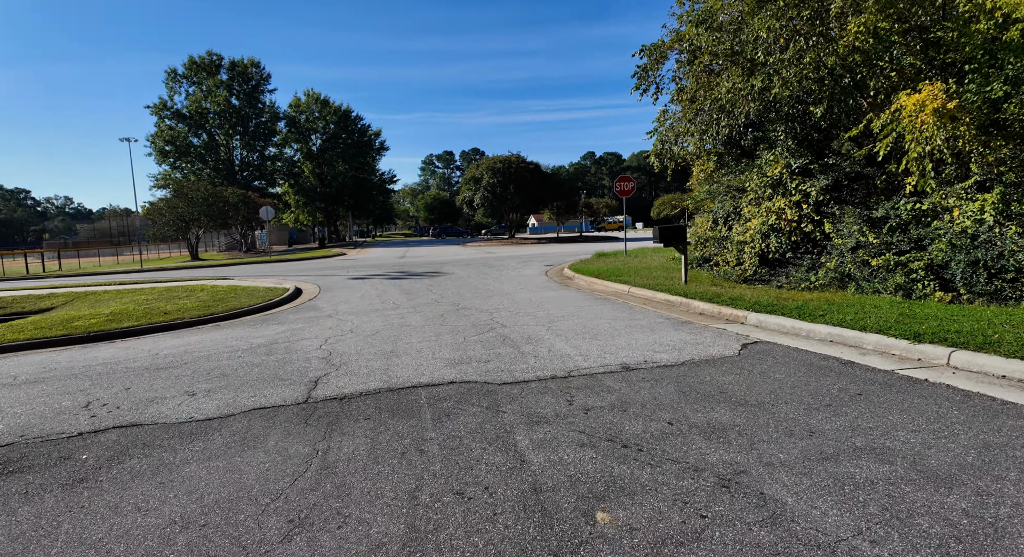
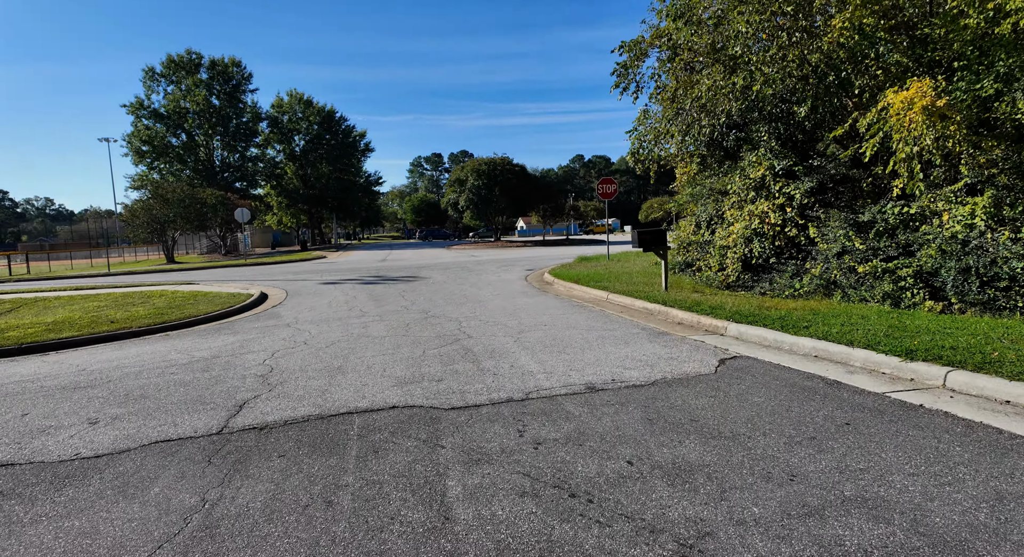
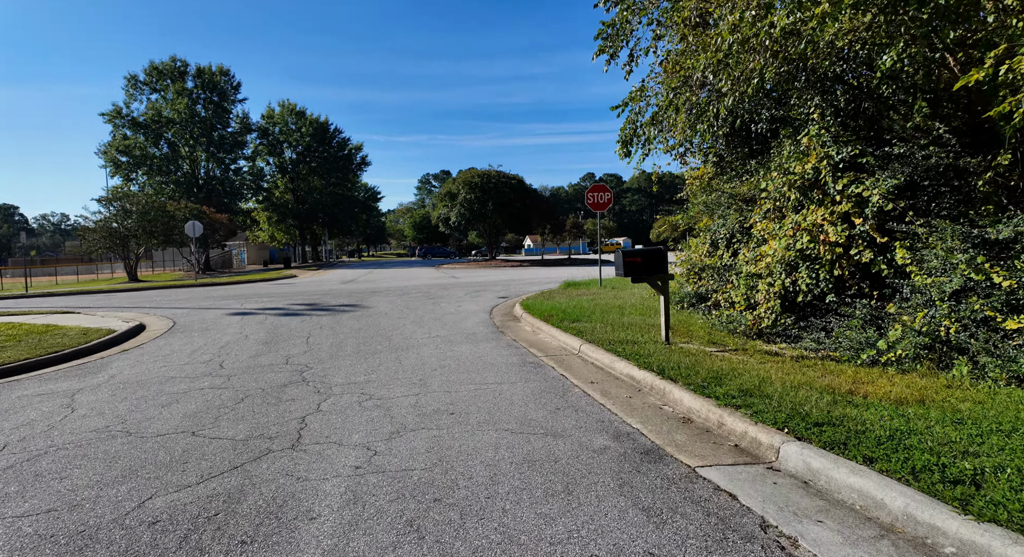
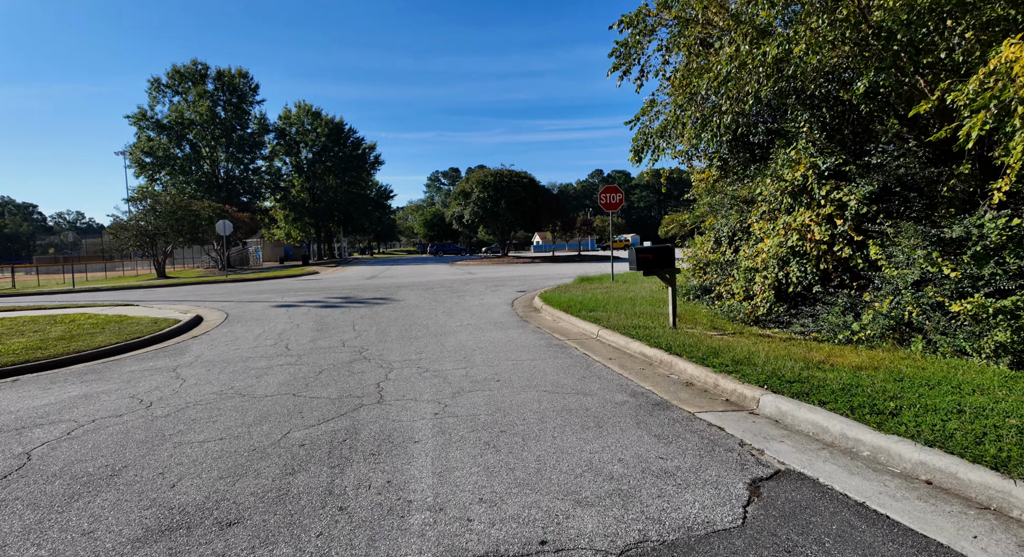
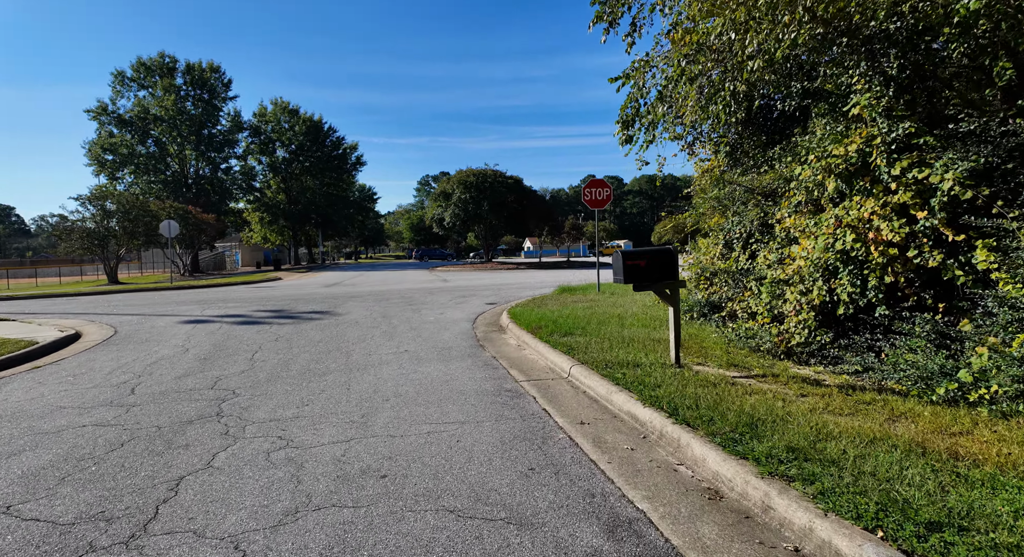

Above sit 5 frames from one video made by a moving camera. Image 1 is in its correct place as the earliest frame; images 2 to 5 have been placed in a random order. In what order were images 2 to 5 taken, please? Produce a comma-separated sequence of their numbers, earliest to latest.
2, 4, 3, 5
